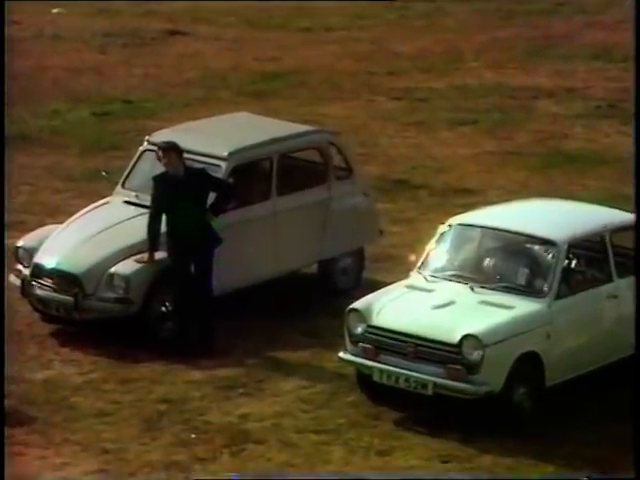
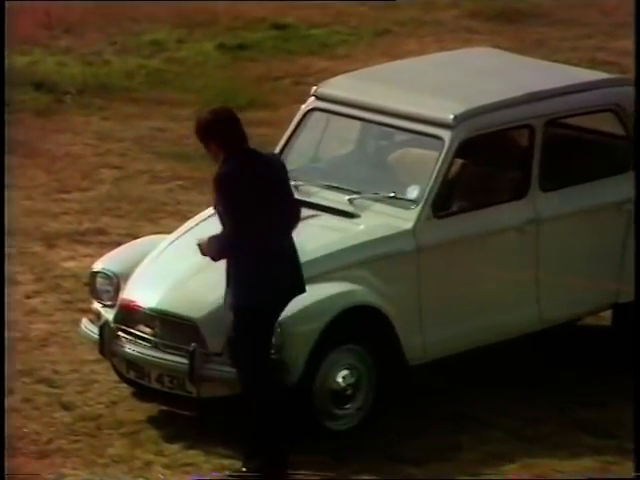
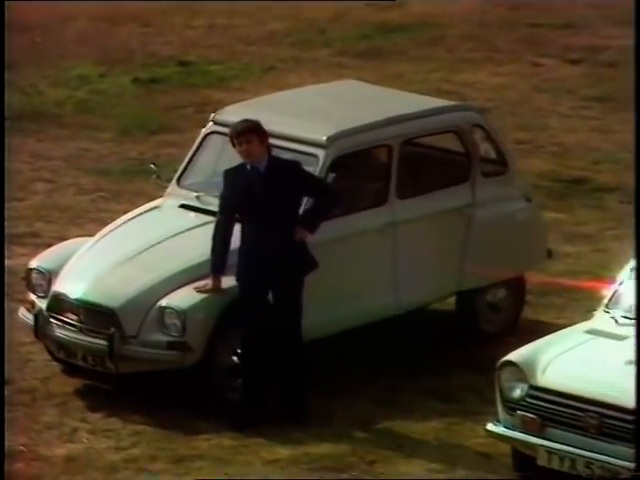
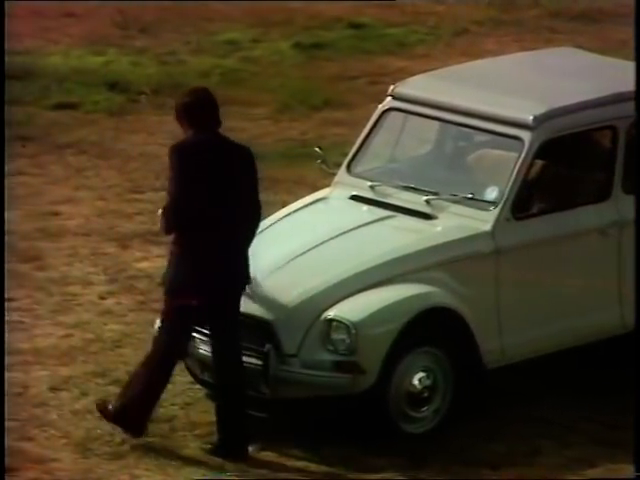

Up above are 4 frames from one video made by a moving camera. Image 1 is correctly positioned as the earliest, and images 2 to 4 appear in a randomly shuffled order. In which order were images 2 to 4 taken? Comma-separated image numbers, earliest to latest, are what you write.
3, 2, 4
